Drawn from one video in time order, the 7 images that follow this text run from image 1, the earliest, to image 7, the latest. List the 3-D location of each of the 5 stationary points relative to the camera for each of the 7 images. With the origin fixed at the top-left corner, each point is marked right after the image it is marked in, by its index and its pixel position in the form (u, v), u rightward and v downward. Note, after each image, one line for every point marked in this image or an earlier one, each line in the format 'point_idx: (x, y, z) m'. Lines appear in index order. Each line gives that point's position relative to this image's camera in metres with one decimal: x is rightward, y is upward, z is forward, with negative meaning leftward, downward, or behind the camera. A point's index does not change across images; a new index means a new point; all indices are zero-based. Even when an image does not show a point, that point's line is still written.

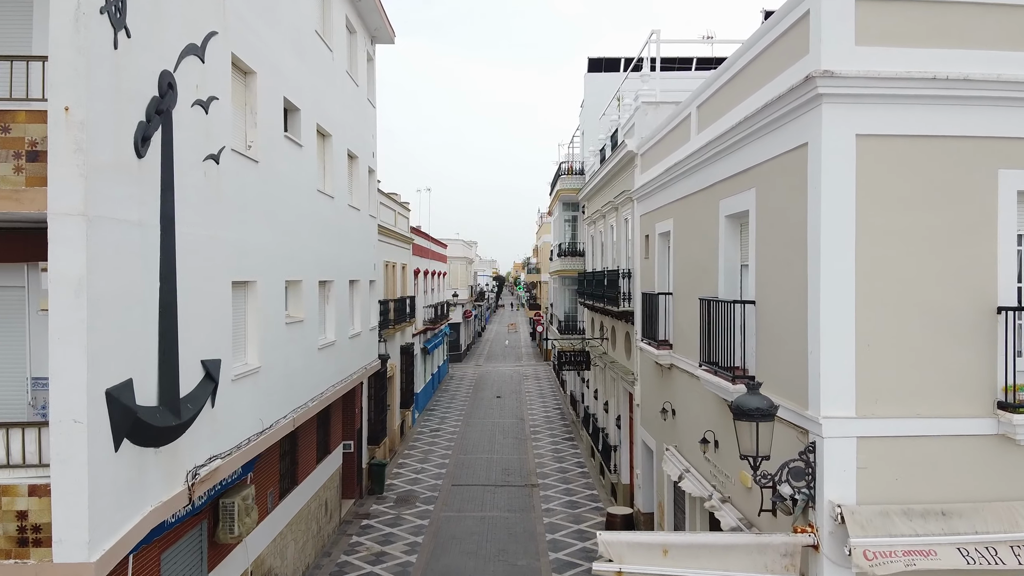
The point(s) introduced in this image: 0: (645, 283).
0: (+2.5, +0.1, +12.2) m
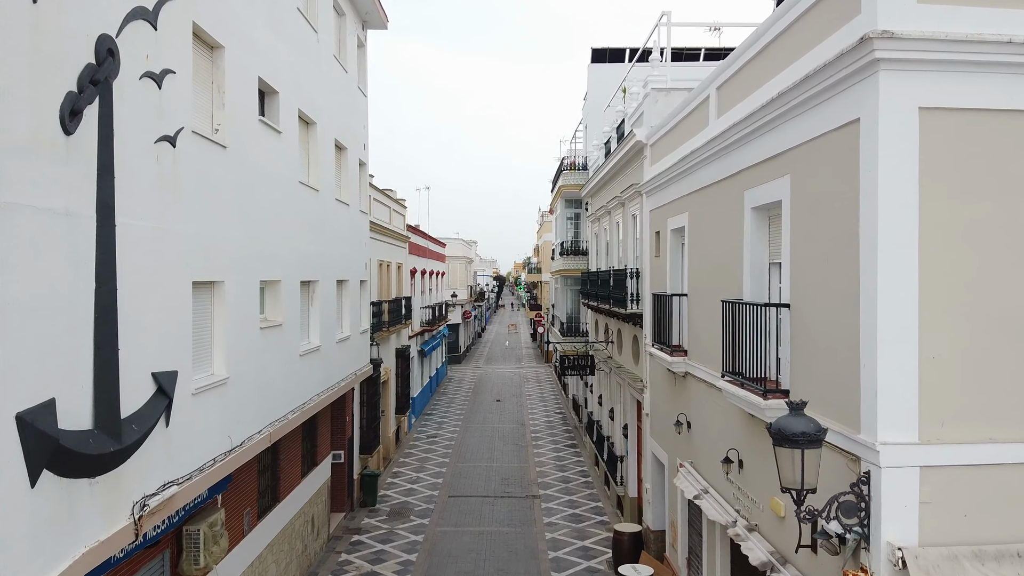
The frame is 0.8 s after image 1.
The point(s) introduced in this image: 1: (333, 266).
0: (+2.5, +0.1, +11.2) m
1: (-3.2, +0.4, +11.4) m
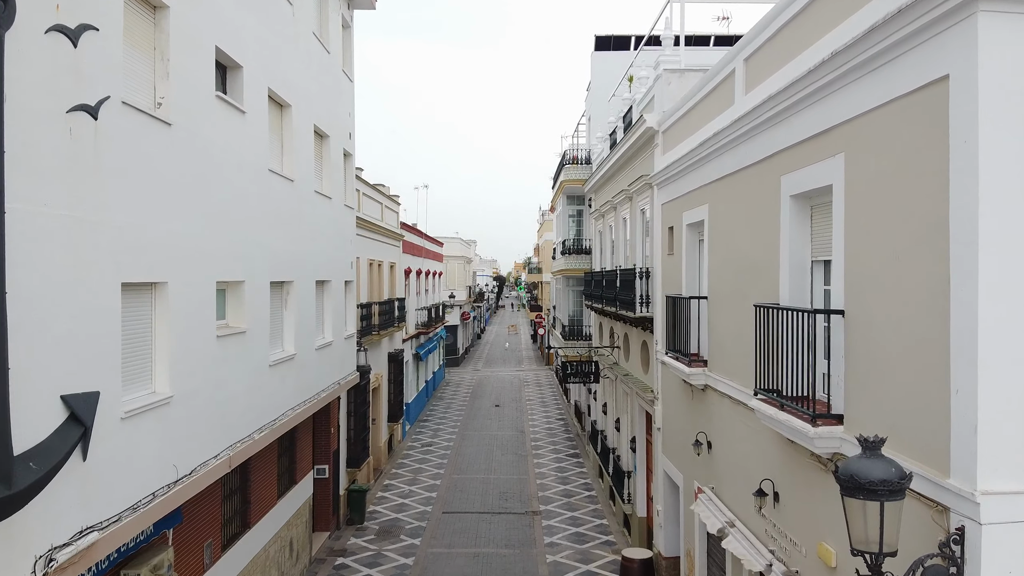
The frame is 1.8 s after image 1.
0: (+2.5, +0.1, +10.1) m
1: (-3.2, +0.4, +10.3) m
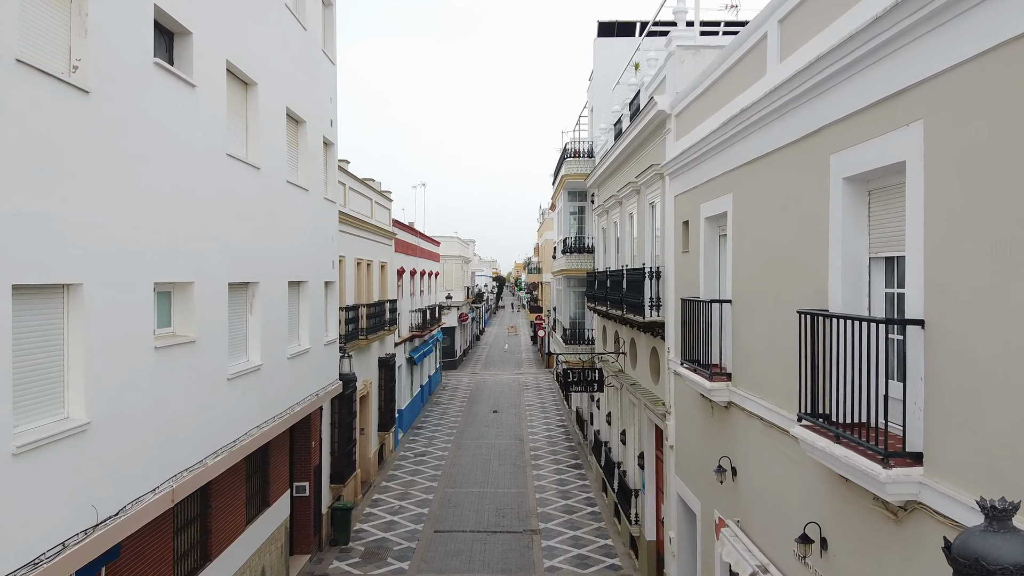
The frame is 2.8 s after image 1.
0: (+2.4, 0.0, +9.0) m
1: (-3.3, +0.4, +9.2) m
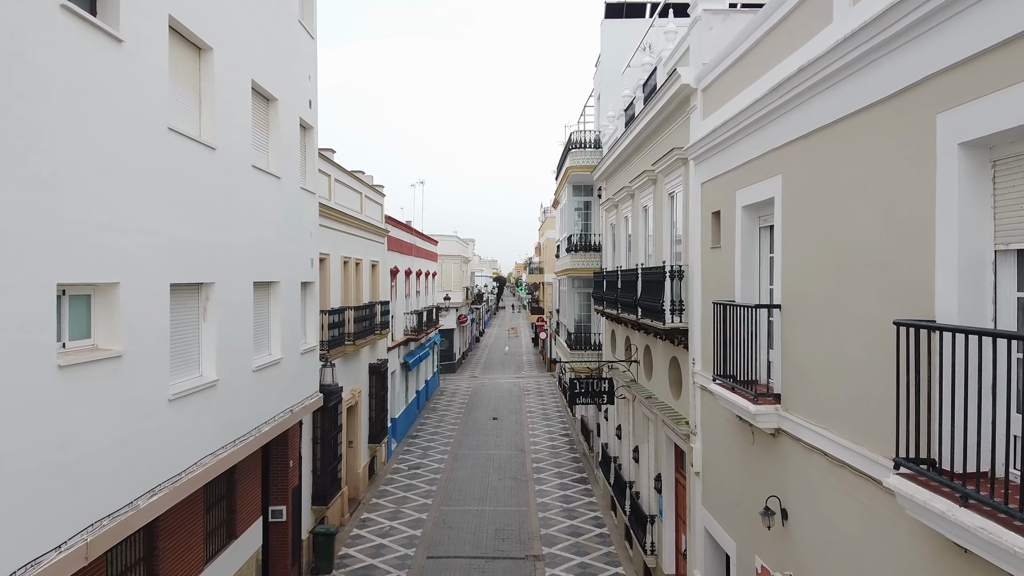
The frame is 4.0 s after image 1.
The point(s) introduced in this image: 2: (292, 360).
0: (+2.4, 0.0, +7.7) m
1: (-3.3, +0.3, +8.0) m
2: (-3.3, -1.1, +9.5) m
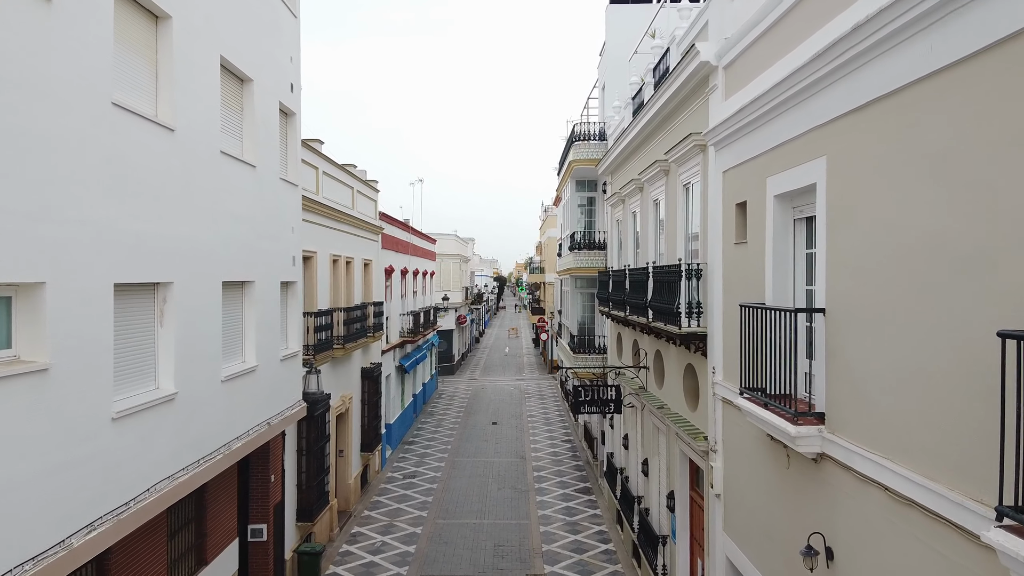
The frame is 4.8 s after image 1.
0: (+2.4, 0.0, +6.9) m
1: (-3.3, +0.3, +7.1) m
2: (-3.3, -1.1, +8.7) m
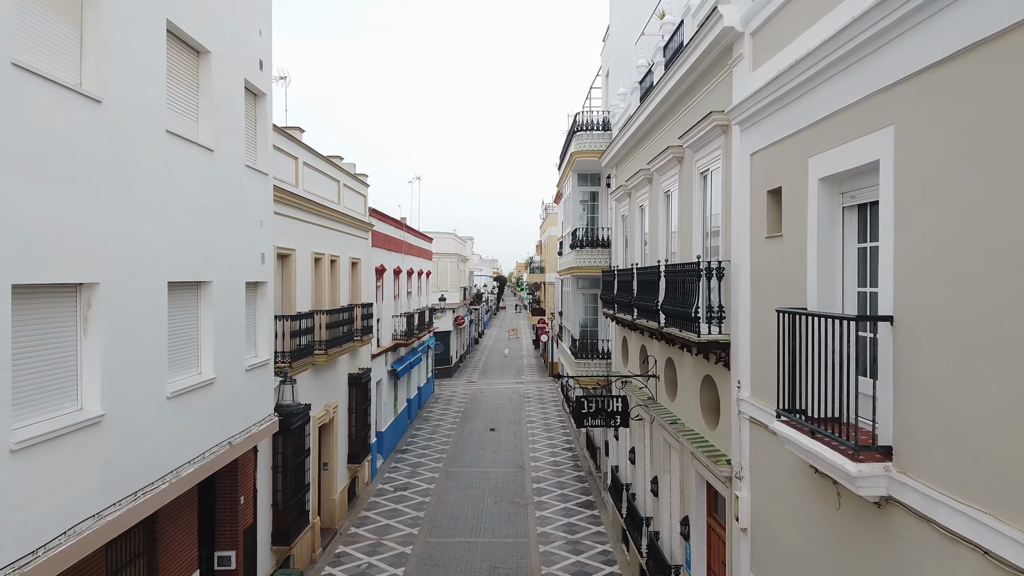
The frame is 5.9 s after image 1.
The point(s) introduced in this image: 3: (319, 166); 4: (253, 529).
0: (+2.4, 0.0, +5.9) m
1: (-3.4, +0.3, +6.1) m
2: (-3.4, -1.1, +7.7) m
3: (-3.7, +2.4, +12.5) m
4: (-3.9, -3.6, +9.6) m
